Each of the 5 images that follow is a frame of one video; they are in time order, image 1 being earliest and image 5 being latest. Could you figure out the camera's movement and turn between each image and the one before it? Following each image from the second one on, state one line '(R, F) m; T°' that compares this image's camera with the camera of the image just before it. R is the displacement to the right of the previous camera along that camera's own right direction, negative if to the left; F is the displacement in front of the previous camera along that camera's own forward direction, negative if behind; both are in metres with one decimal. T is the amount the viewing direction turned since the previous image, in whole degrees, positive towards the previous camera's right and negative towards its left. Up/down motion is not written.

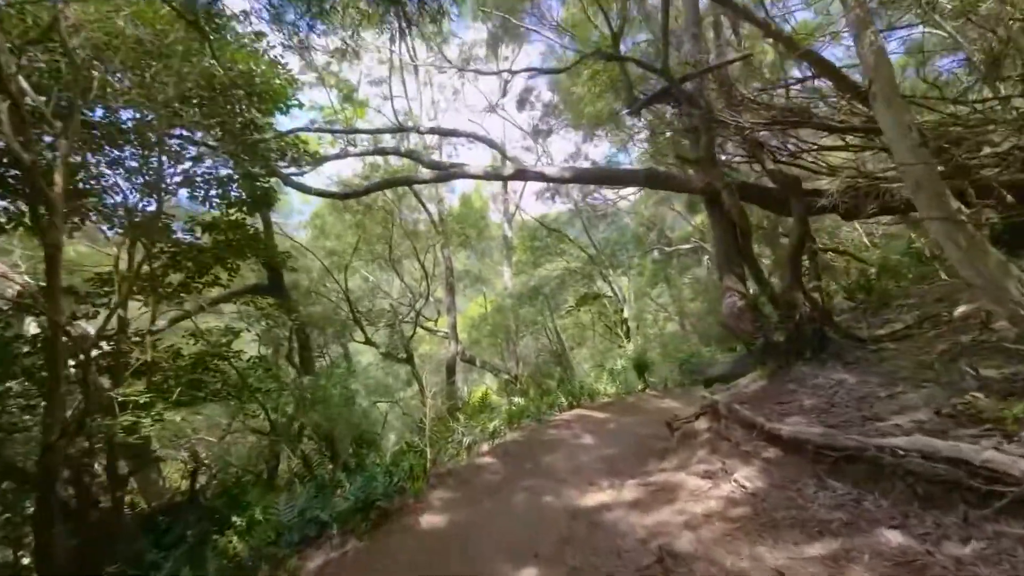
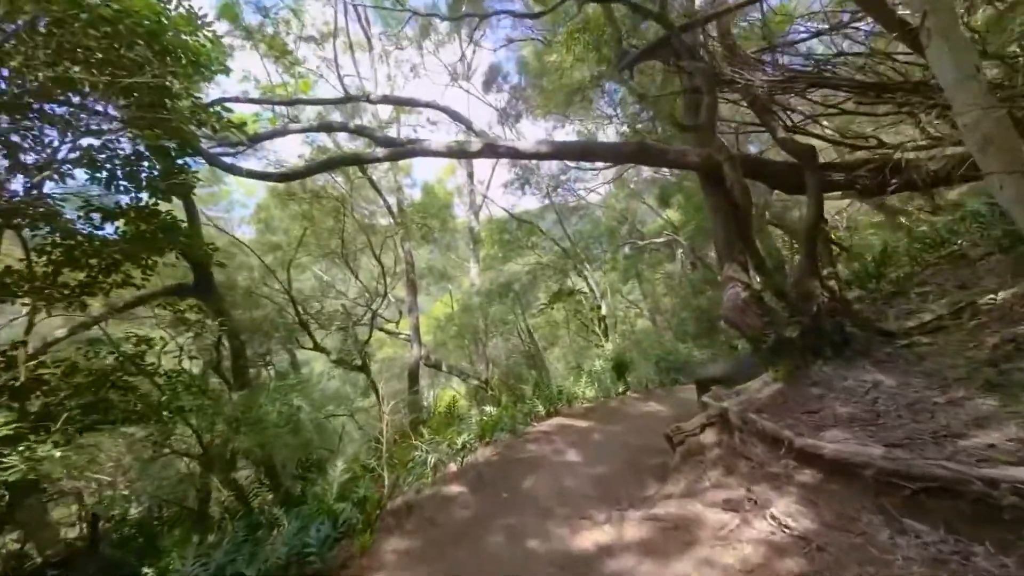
(0.0, +0.9) m; +5°
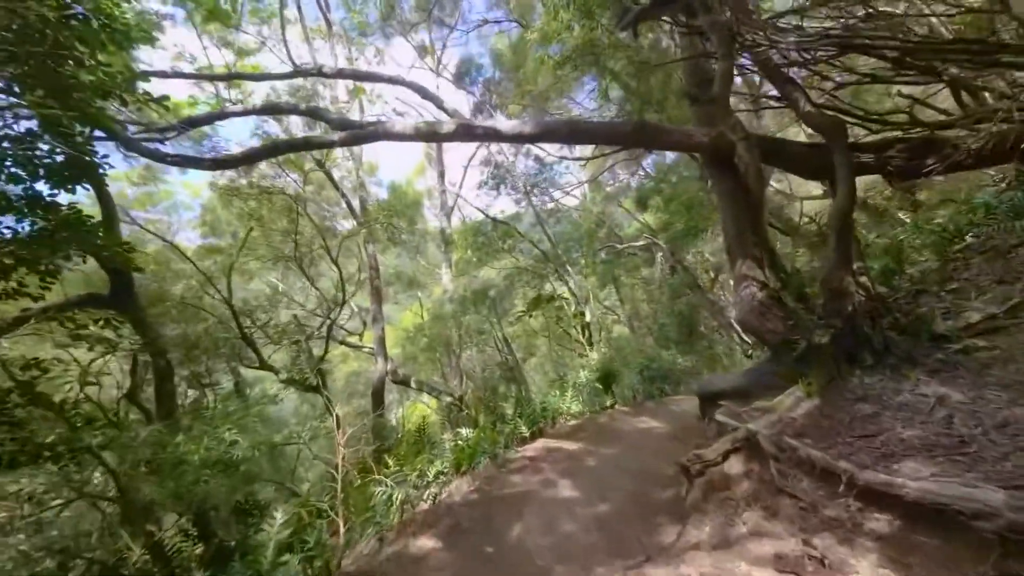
(-0.1, +0.8) m; +4°
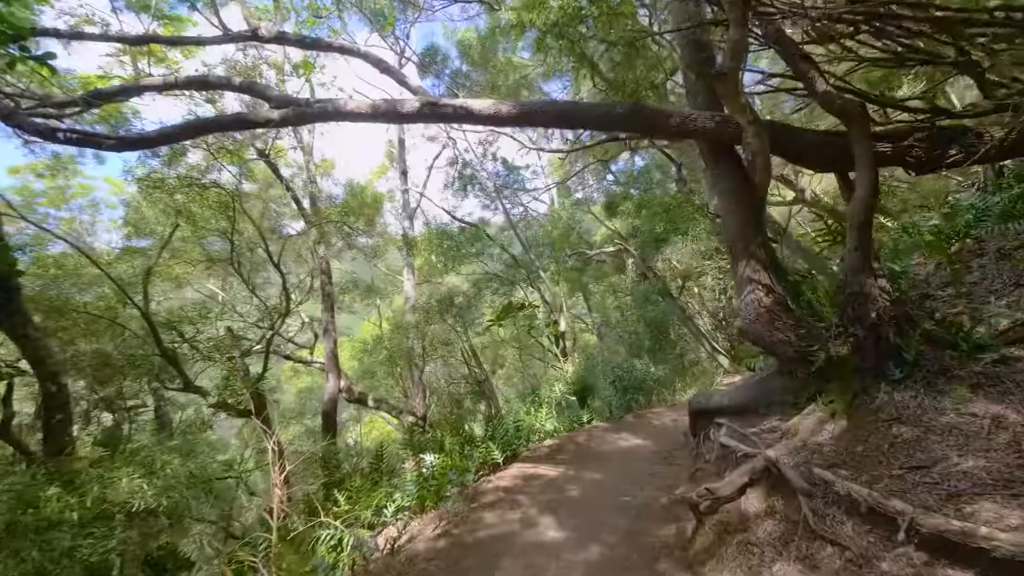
(-0.1, +0.6) m; +5°
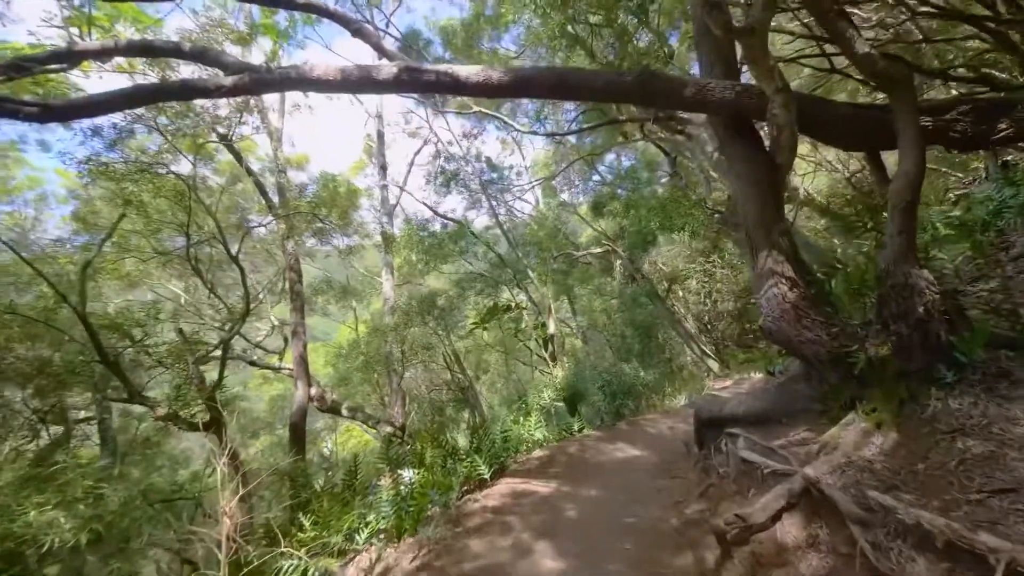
(-0.1, +0.5) m; +3°
